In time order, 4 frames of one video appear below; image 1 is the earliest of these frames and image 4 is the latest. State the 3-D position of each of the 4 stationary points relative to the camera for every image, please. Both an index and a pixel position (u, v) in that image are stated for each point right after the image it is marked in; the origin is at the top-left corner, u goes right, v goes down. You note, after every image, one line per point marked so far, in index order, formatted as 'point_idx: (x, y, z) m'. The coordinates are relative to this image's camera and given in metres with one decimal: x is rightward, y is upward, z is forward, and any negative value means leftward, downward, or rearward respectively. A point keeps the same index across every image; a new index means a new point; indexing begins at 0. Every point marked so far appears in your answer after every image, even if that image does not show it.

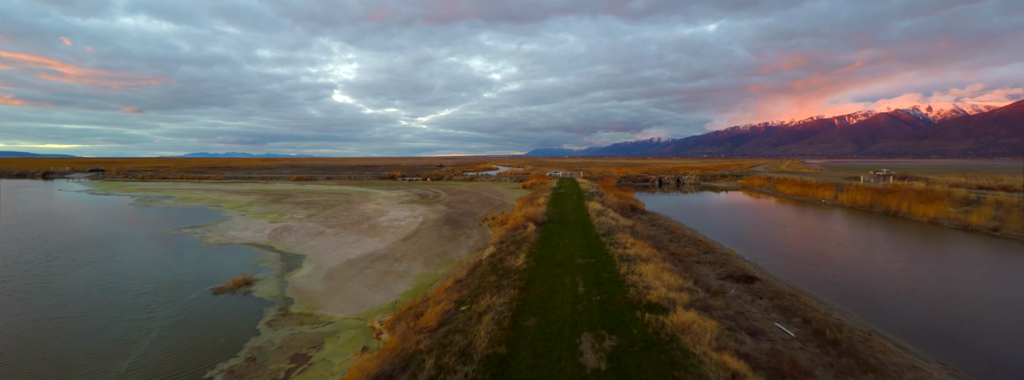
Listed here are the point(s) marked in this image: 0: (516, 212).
0: (+0.2, -1.1, +16.9) m
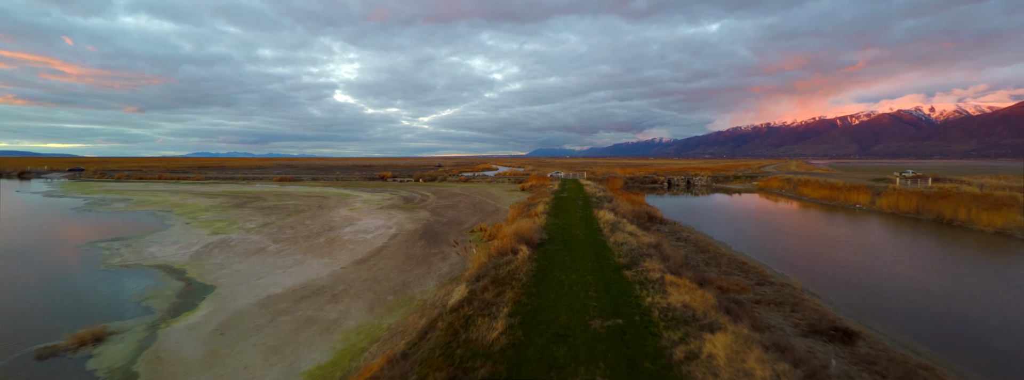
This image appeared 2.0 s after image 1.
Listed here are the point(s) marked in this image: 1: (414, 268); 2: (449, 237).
0: (-0.2, -1.4, +13.4) m
1: (-3.1, -2.5, +10.7) m
2: (-2.7, -1.9, +14.2) m
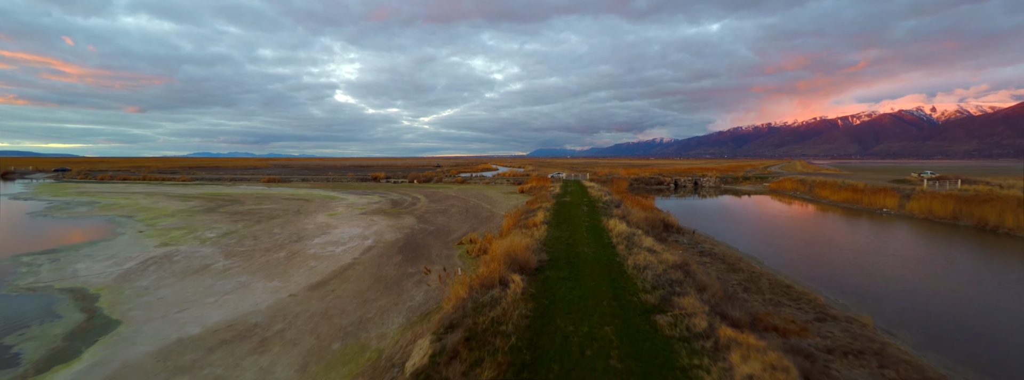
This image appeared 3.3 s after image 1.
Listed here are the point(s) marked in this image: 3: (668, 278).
0: (-0.4, -1.6, +11.2) m
1: (-3.4, -2.7, +8.5) m
2: (-3.0, -2.1, +12.0) m
3: (+3.4, -1.9, +7.3) m
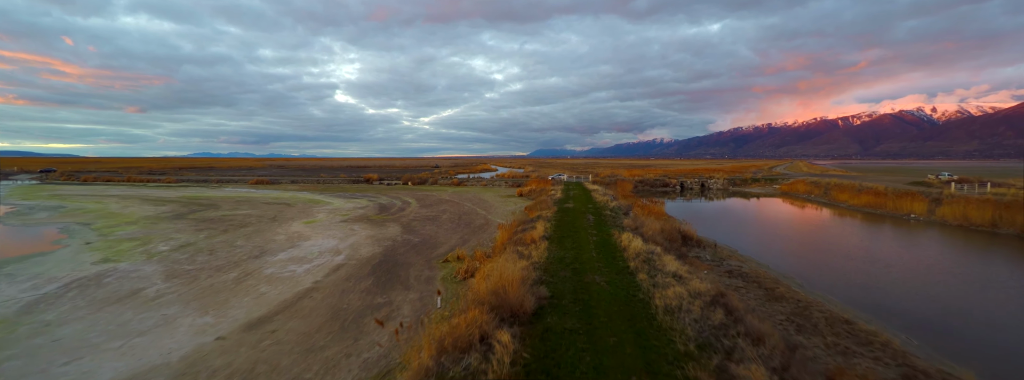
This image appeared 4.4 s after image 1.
0: (-0.6, -1.9, +9.3) m
1: (-3.6, -2.9, +6.6) m
2: (-3.1, -2.4, +10.1) m
3: (+3.3, -2.2, +5.4) m
